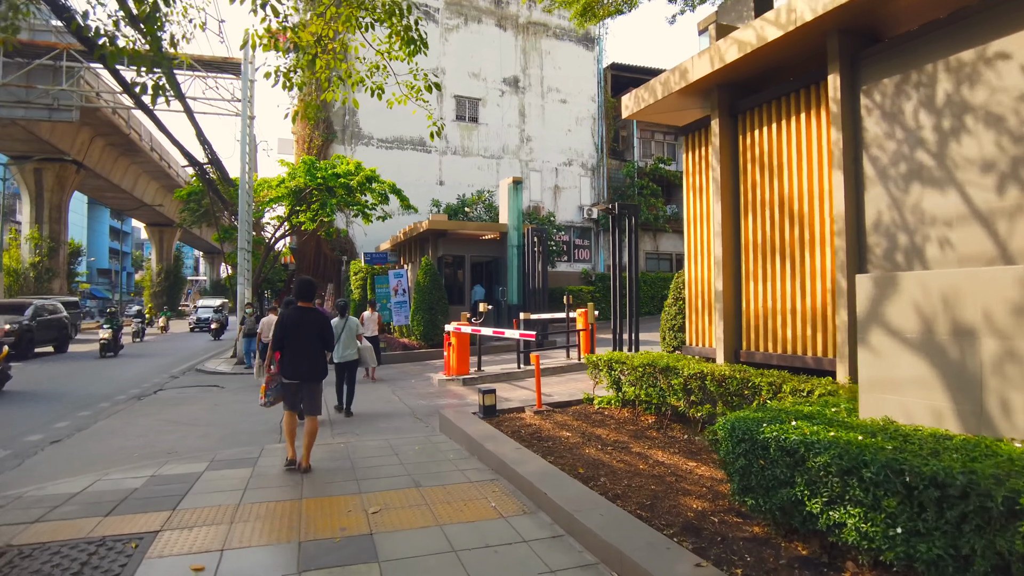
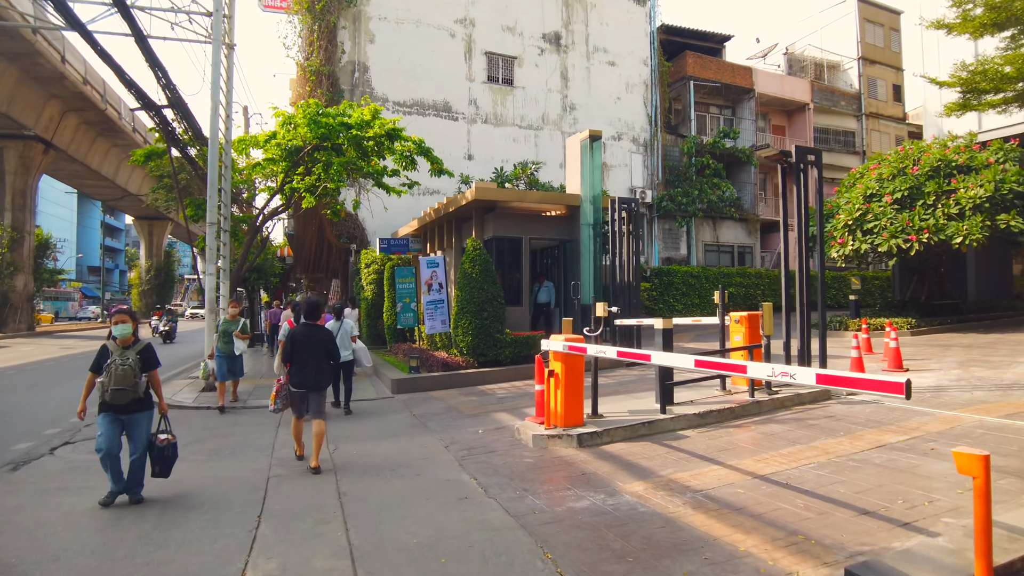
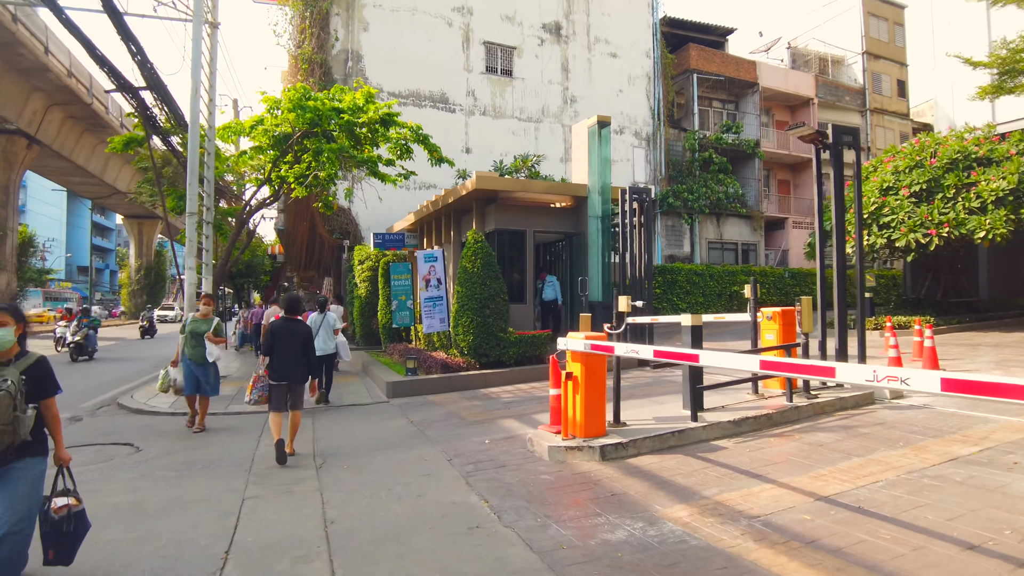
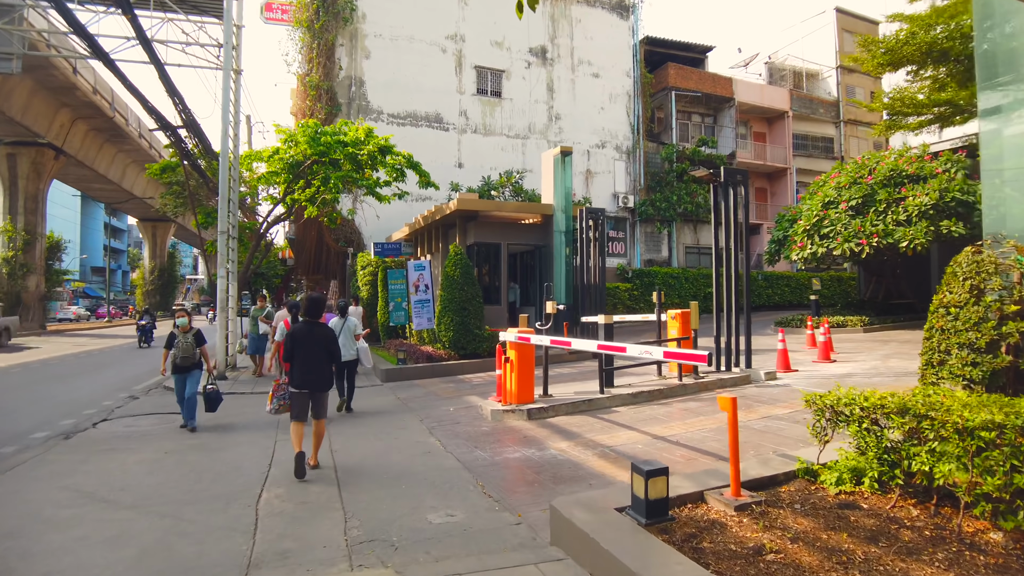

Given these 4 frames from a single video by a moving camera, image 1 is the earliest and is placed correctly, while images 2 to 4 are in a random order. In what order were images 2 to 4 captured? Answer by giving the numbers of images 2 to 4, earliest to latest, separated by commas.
4, 2, 3
